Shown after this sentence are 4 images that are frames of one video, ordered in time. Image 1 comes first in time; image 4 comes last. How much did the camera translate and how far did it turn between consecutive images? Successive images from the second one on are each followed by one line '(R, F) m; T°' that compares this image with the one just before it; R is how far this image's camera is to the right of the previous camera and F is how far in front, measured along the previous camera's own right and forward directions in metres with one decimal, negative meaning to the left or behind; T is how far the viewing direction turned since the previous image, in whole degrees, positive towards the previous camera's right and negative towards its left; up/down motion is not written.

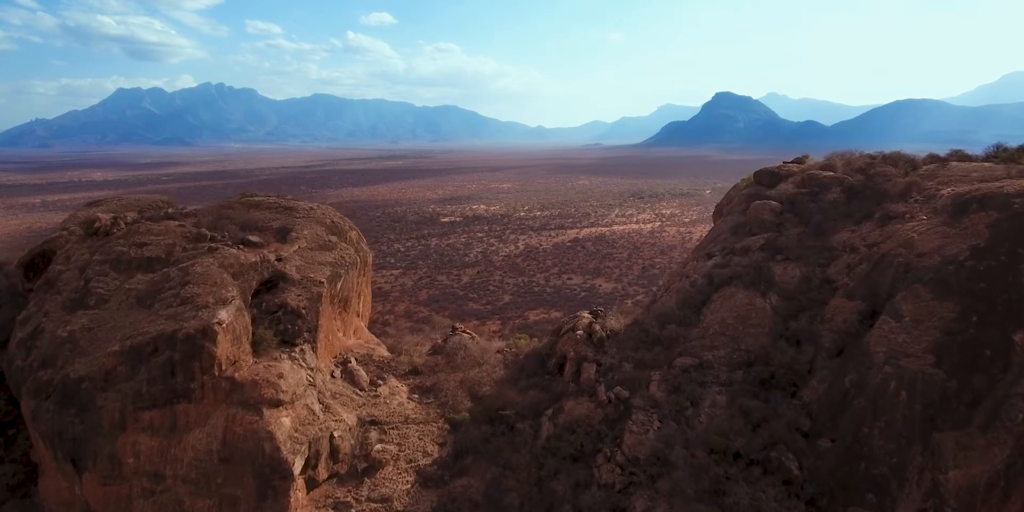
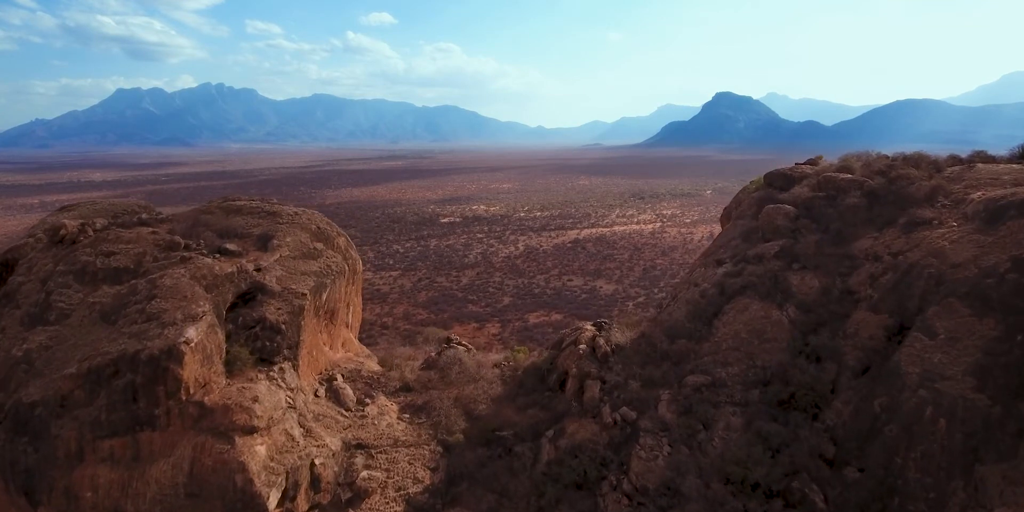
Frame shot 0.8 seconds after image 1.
(0.0, +0.6) m; 0°
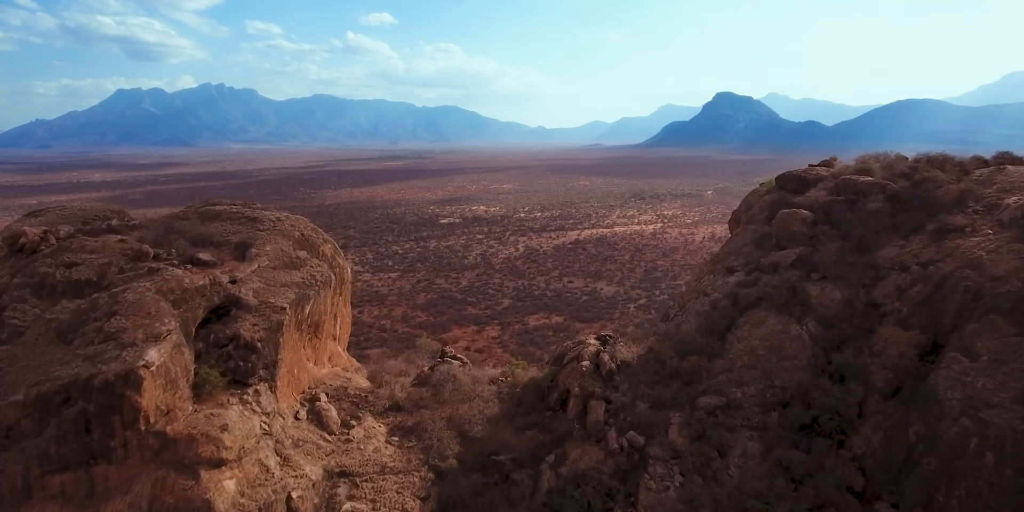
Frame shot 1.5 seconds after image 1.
(0.0, +0.6) m; 0°
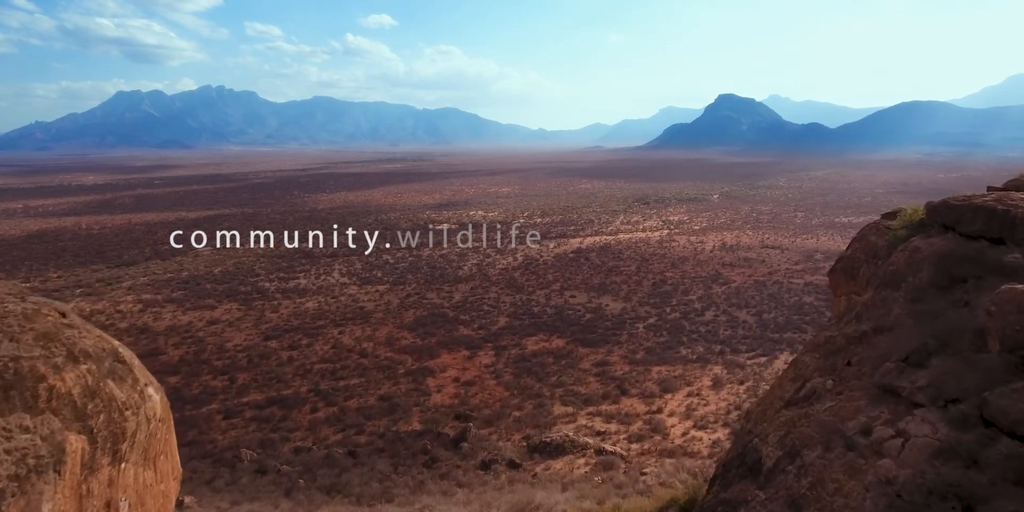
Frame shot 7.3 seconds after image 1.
(+0.4, +4.8) m; 0°
